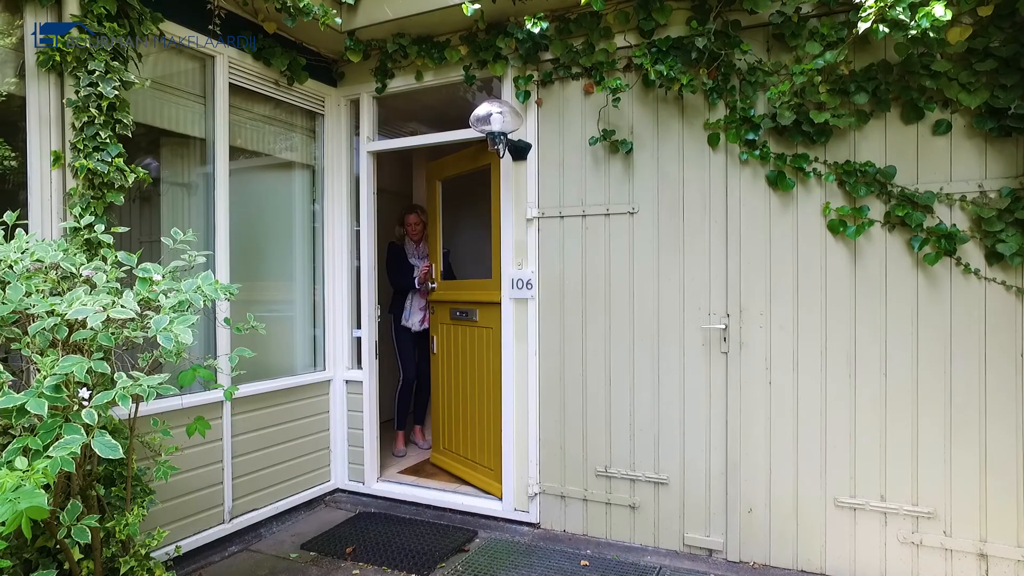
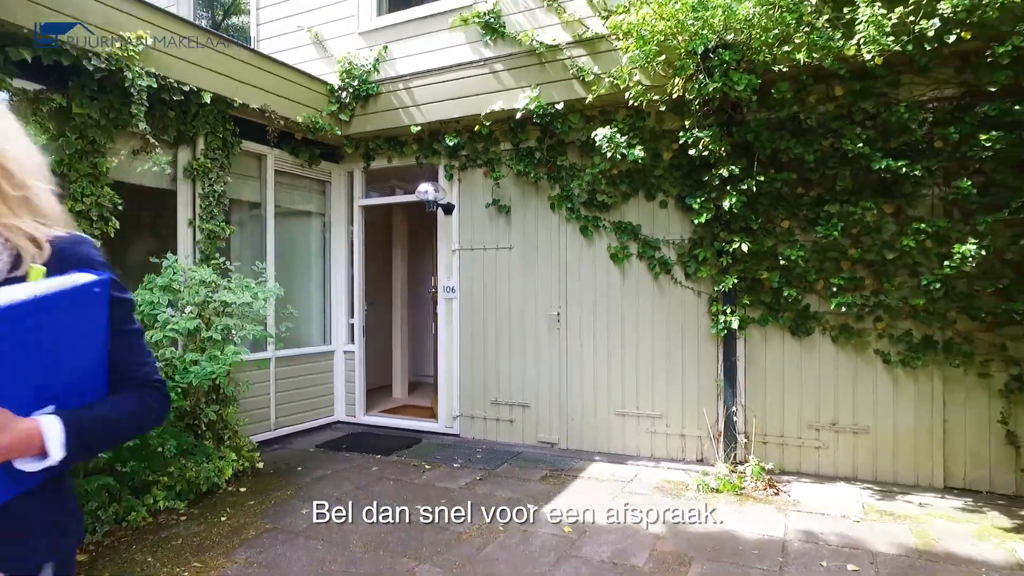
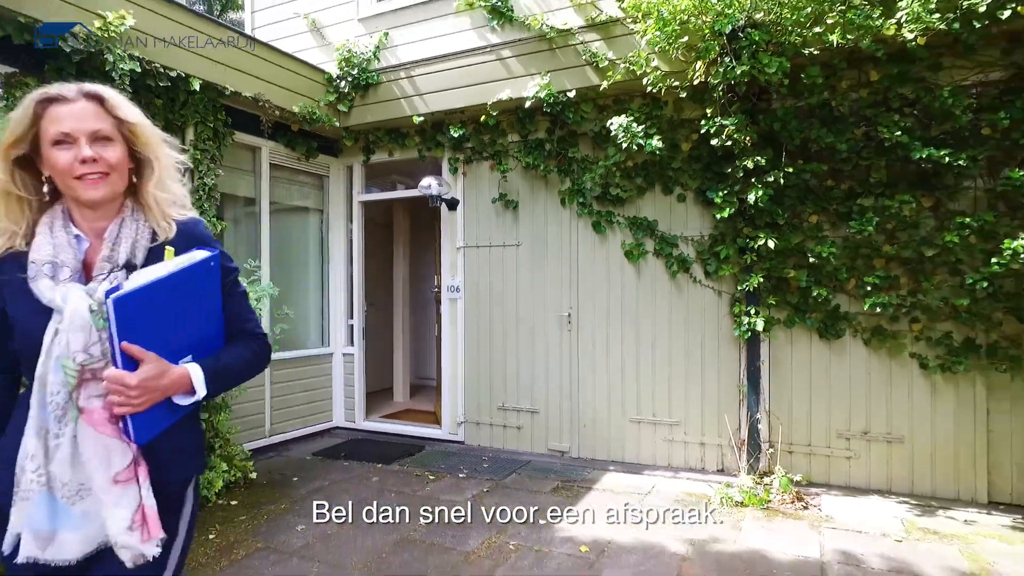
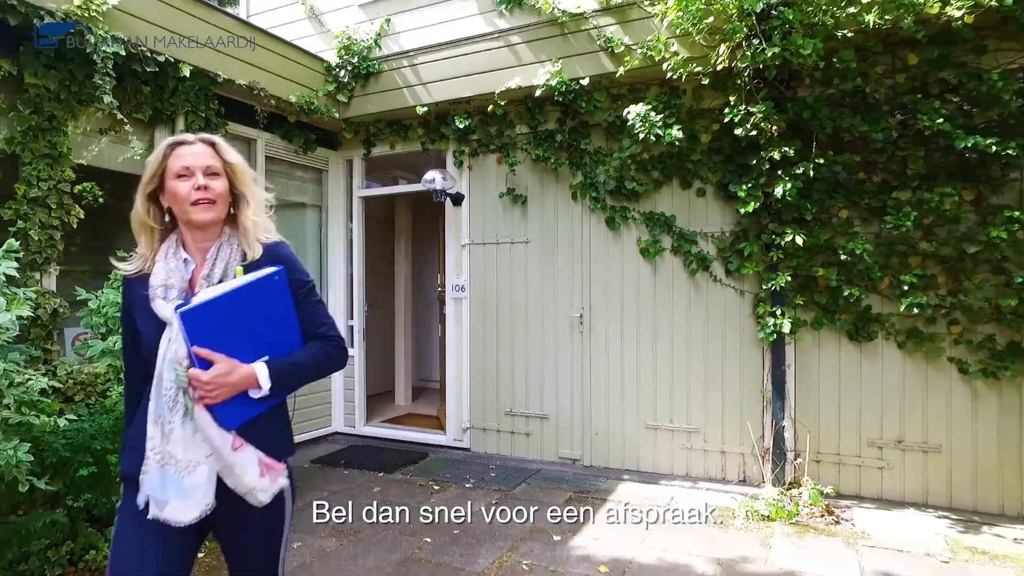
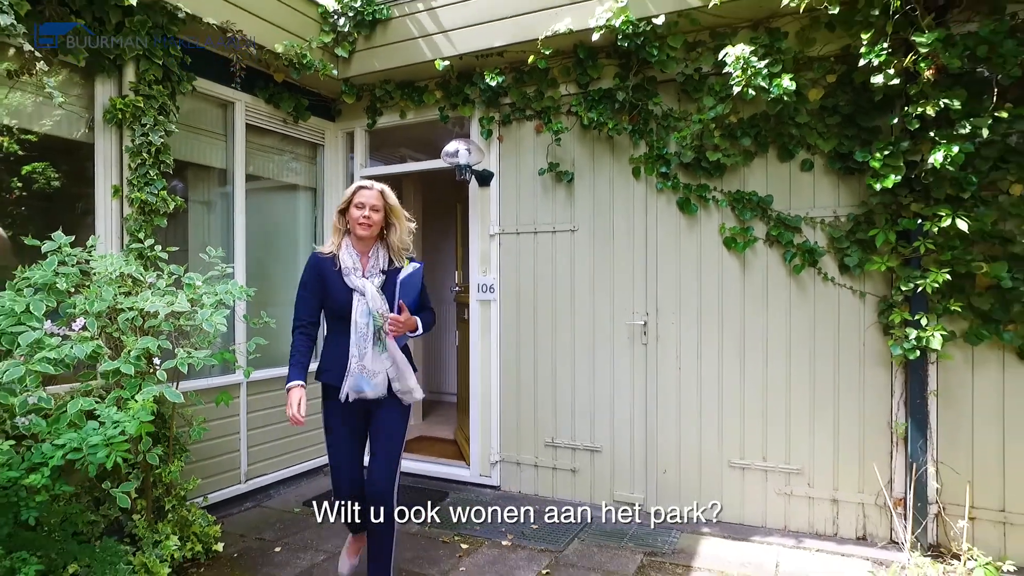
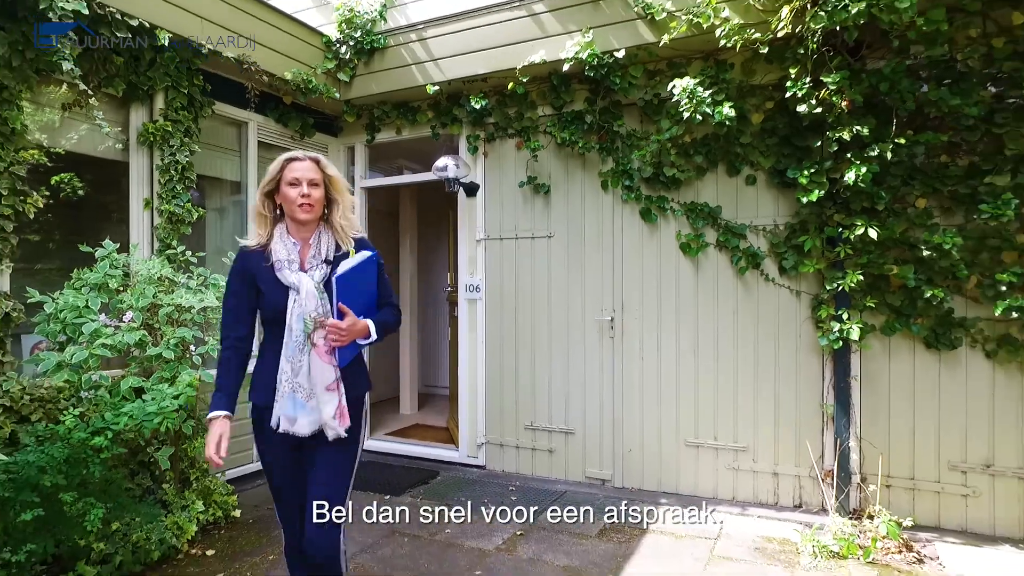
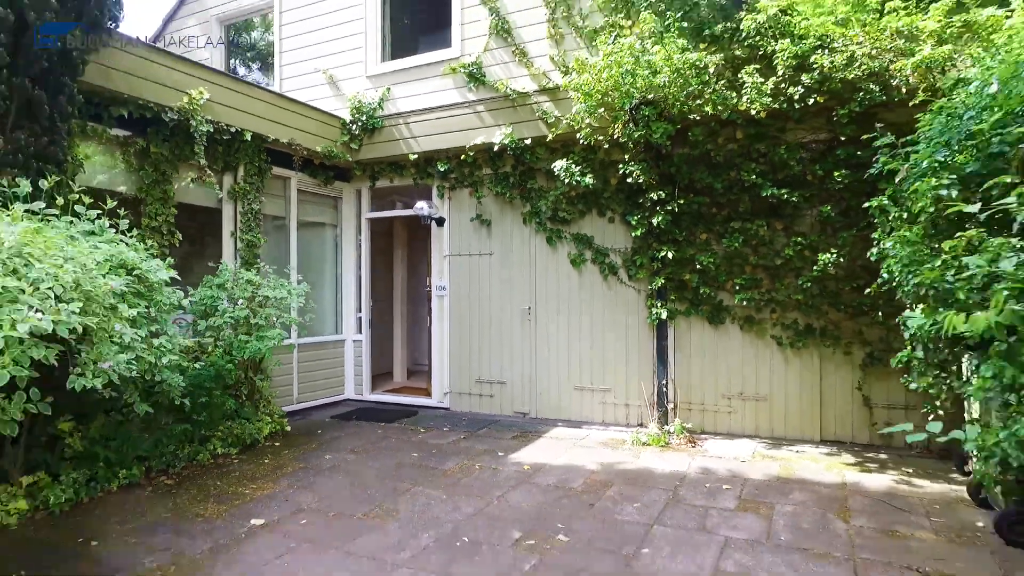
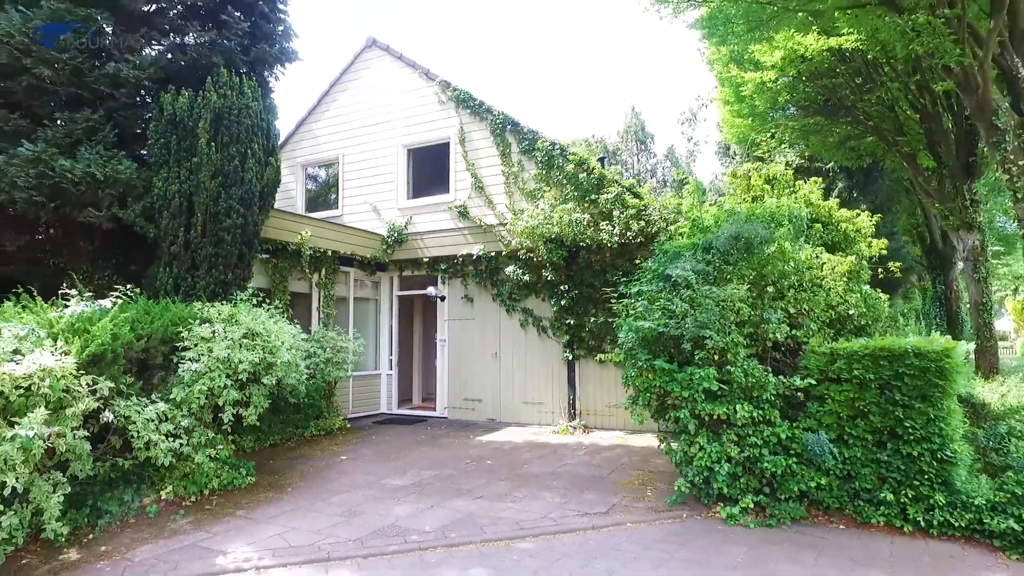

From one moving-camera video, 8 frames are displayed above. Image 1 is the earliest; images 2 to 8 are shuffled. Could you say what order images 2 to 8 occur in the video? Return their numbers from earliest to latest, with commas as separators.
5, 6, 4, 3, 2, 7, 8
